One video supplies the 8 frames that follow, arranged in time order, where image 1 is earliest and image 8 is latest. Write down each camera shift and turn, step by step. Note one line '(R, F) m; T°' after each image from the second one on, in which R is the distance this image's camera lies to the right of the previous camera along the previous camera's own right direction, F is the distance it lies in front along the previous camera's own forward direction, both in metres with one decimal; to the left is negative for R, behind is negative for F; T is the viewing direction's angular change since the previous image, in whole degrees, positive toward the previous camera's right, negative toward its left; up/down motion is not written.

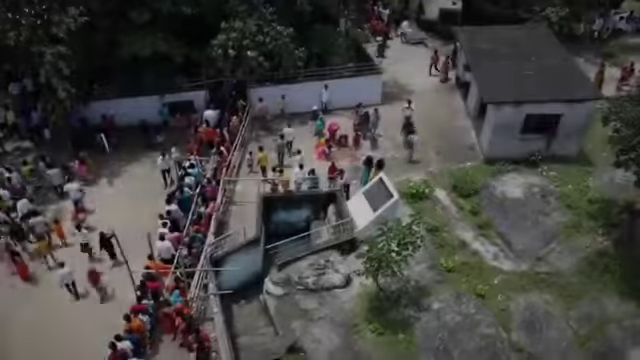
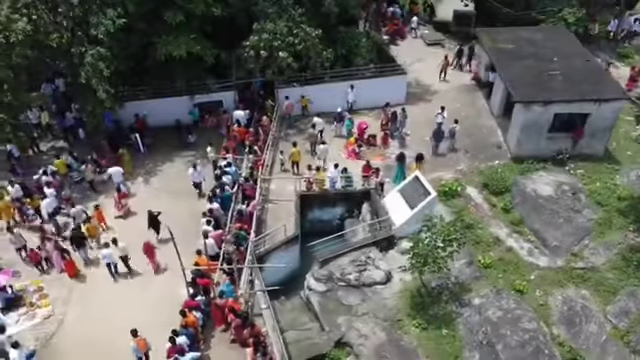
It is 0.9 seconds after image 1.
(-1.2, -0.3) m; +1°
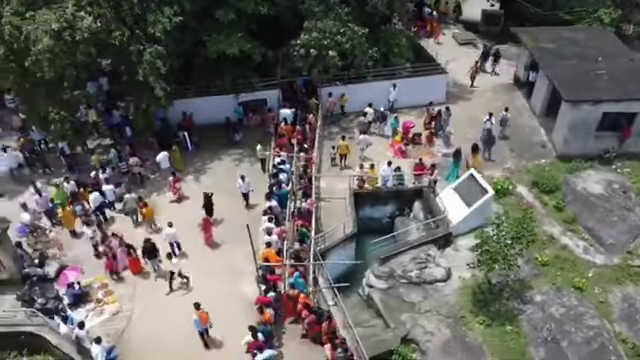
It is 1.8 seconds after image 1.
(-1.5, -0.1) m; 0°
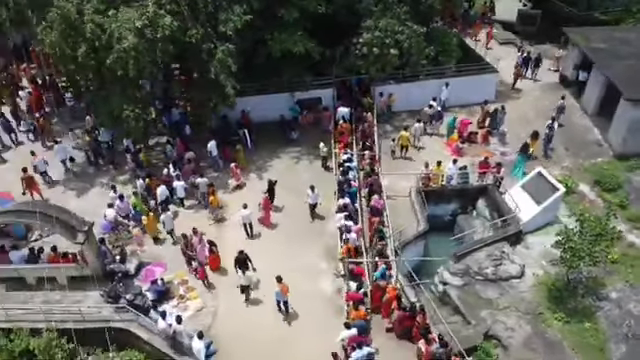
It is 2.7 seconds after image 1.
(-1.9, -0.1) m; 0°
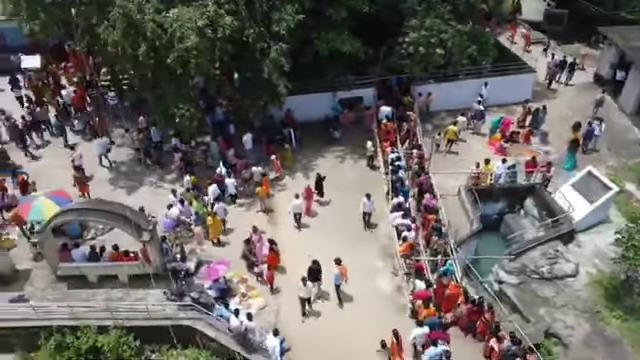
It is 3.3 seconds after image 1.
(-1.4, -0.1) m; 0°
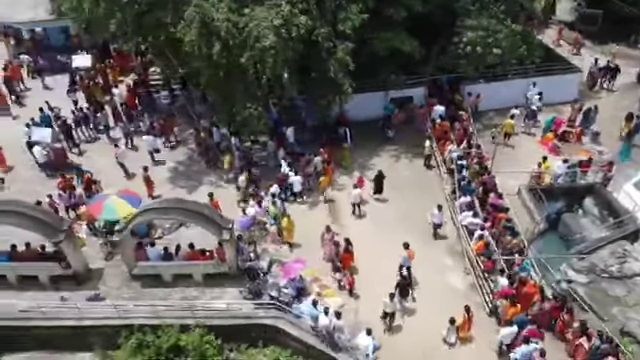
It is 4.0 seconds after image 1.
(-1.8, 0.0) m; 0°
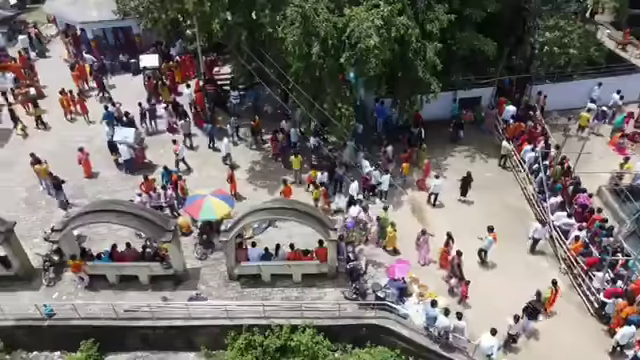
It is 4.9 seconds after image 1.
(-2.4, 0.0) m; 0°
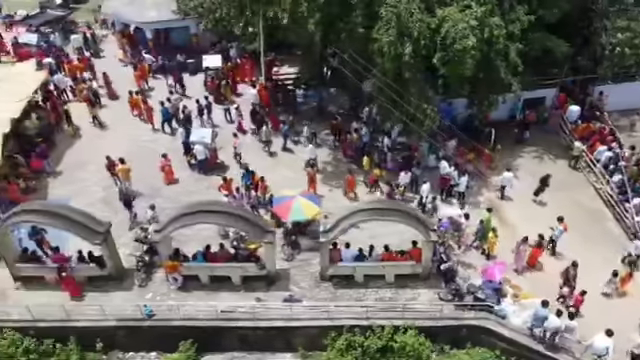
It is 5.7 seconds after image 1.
(-2.2, 0.0) m; 0°
